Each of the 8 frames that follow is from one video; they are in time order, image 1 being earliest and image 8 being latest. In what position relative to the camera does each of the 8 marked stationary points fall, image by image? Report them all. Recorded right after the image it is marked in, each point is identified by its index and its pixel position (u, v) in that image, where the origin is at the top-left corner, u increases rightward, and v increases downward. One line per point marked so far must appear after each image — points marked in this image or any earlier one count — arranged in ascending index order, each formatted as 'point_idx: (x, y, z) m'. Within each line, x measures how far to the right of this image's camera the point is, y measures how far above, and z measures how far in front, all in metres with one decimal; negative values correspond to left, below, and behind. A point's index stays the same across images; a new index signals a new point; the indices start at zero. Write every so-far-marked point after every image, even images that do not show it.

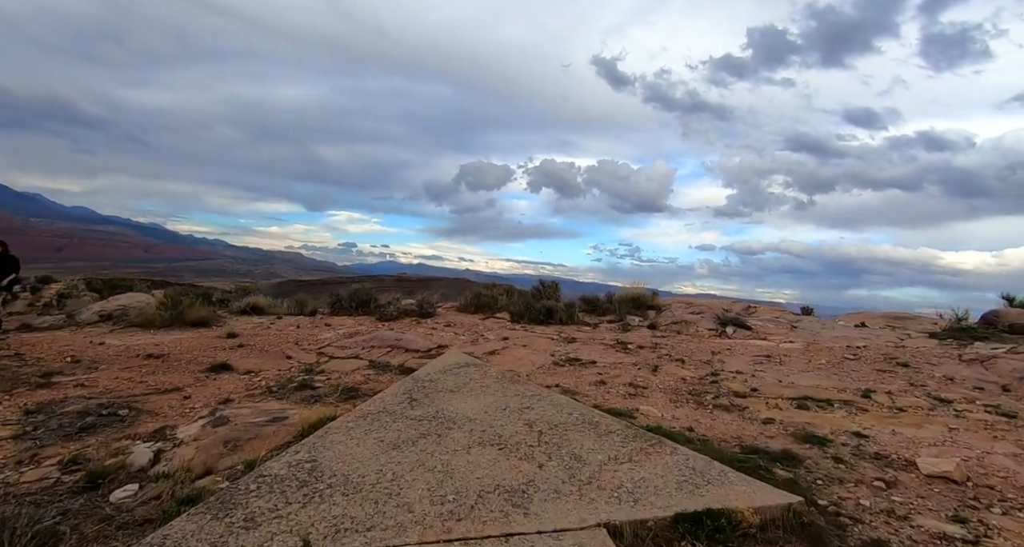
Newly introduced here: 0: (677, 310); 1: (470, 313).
0: (+3.3, -0.7, +9.7) m
1: (-0.9, -0.9, +10.6) m
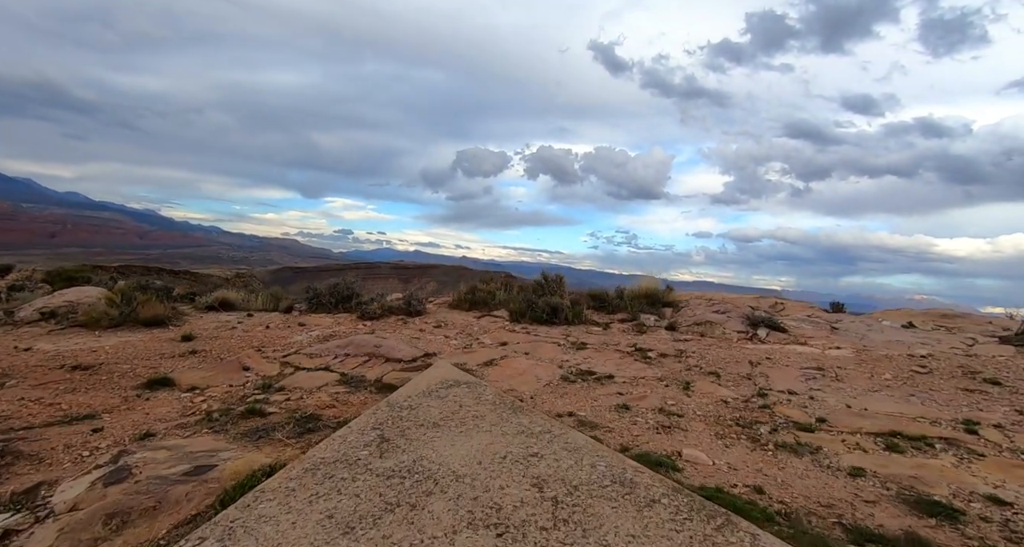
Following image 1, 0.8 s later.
0: (+3.3, -0.6, +8.6) m
1: (-0.9, -0.8, +9.5) m
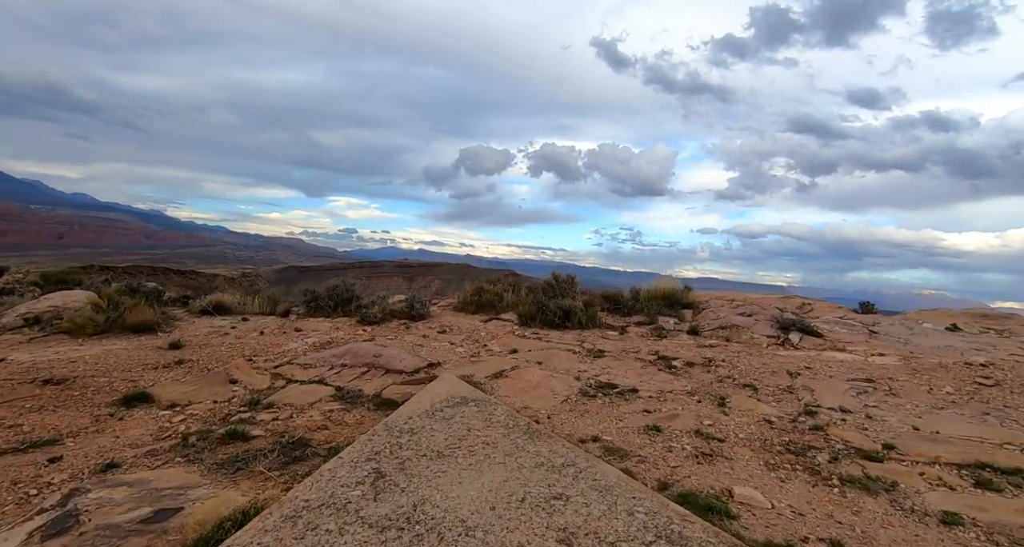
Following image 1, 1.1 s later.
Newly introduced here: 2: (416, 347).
0: (+3.5, -0.6, +8.0) m
1: (-0.8, -0.8, +8.9) m
2: (-1.3, -1.0, +6.6) m
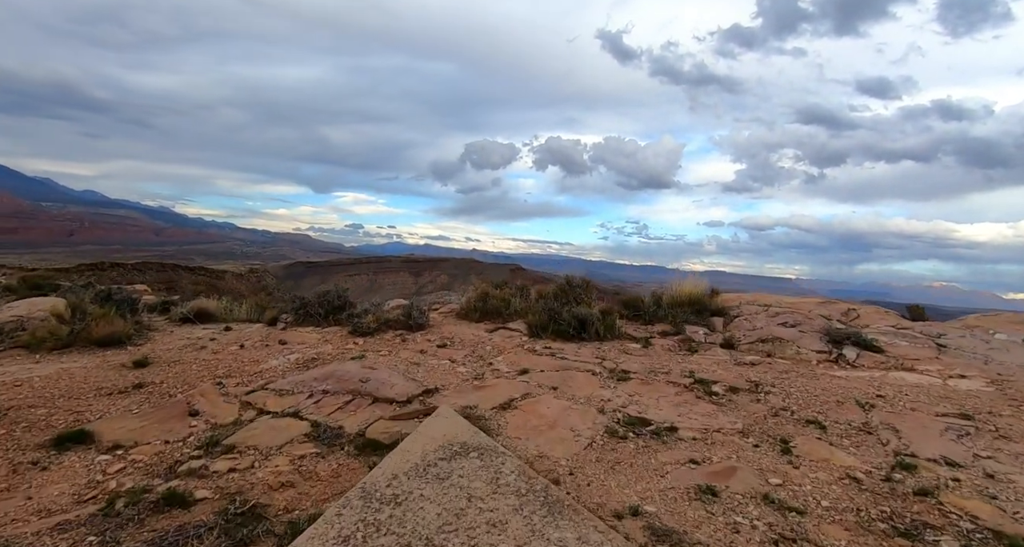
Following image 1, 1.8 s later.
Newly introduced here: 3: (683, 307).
0: (+3.6, -0.6, +7.1) m
1: (-0.6, -0.8, +8.0) m
2: (-1.2, -1.1, +5.7) m
3: (+2.8, -0.5, +7.9) m
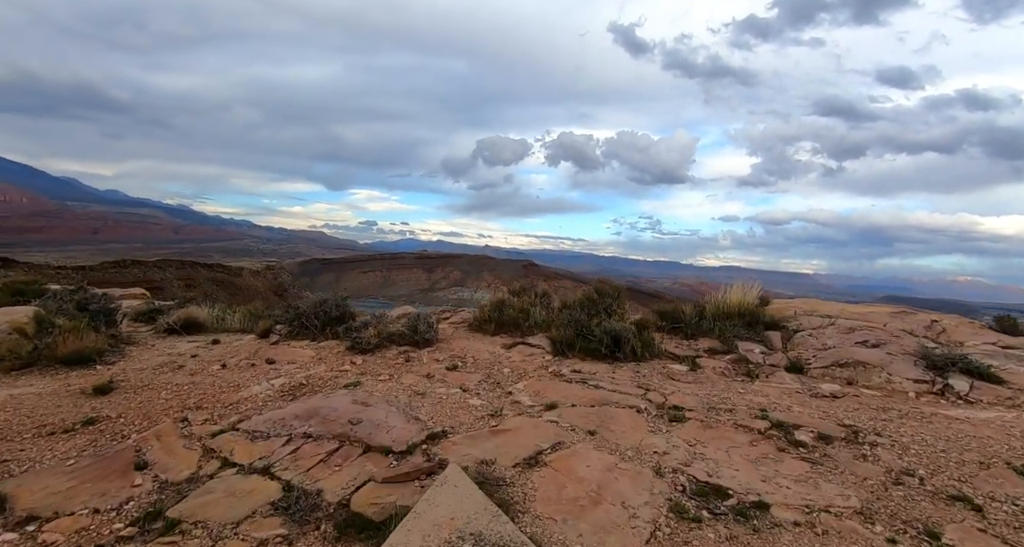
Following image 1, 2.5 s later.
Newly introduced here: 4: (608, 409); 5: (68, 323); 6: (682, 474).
0: (+3.9, -0.7, +6.0) m
1: (-0.3, -0.9, +7.0) m
2: (-1.0, -1.2, +4.7) m
3: (+3.1, -0.6, +6.8) m
4: (+0.9, -1.2, +4.4) m
5: (-6.5, -0.7, +7.2) m
6: (+1.2, -1.3, +3.3) m
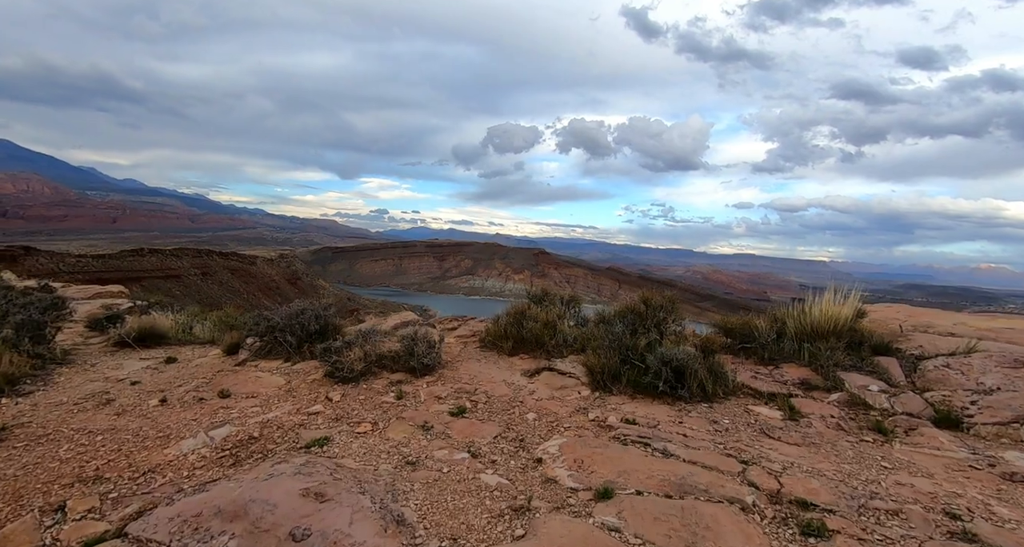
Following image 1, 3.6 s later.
0: (+4.1, -0.8, +4.3) m
1: (-0.1, -1.0, +5.5) m
2: (-0.7, -1.3, +3.2) m
3: (+3.3, -0.7, +5.2) m
4: (+1.1, -1.3, +2.8) m
5: (-6.3, -0.8, +5.8) m
6: (+1.4, -1.5, +1.7) m
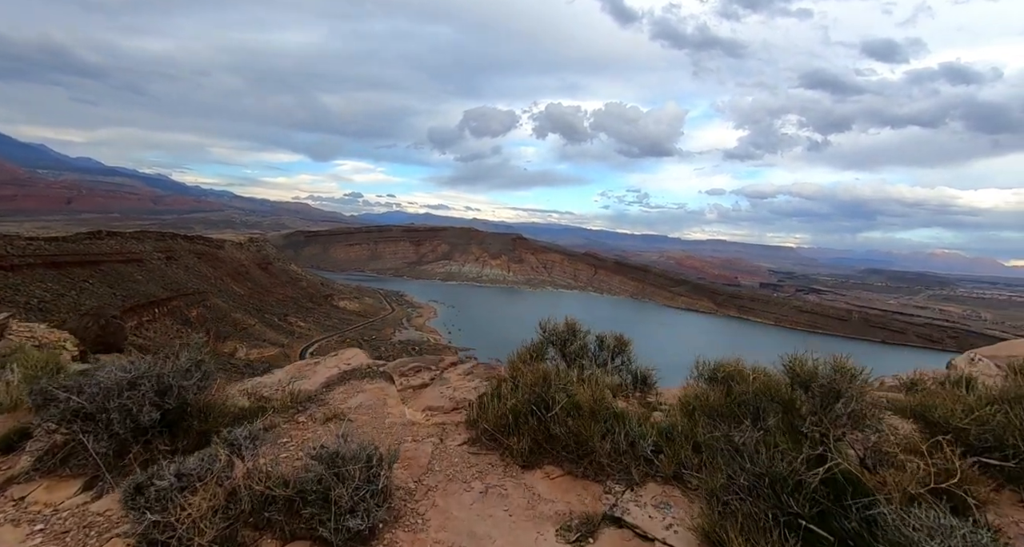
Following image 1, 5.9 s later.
0: (+4.3, -1.1, +1.7) m
1: (+0.1, -1.3, +2.6) m
2: (-0.5, -1.7, +0.3) m
3: (+3.5, -1.0, +2.5) m
4: (+1.4, -1.7, +0.1) m
5: (-6.1, -1.1, +2.6) m
6: (+1.7, -1.9, -1.0) m
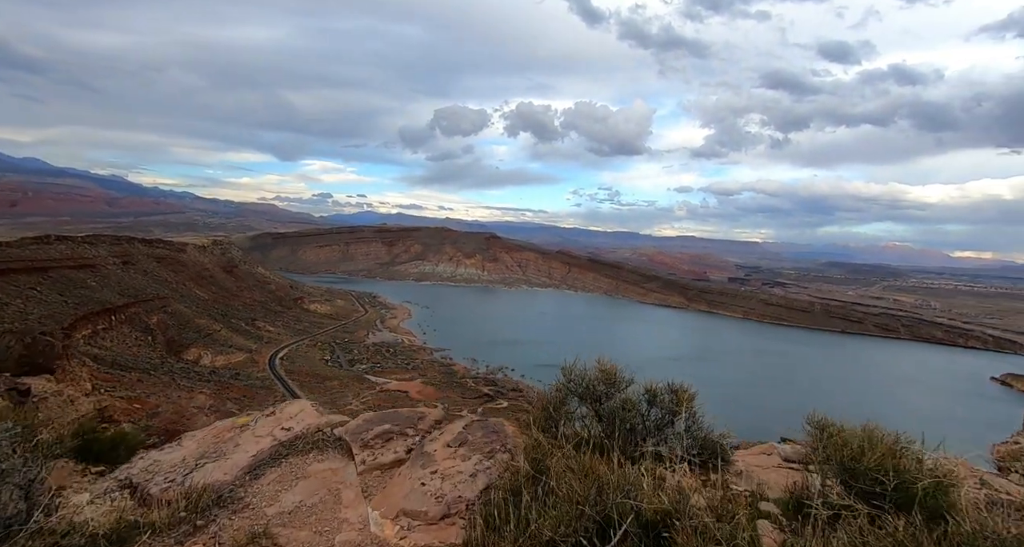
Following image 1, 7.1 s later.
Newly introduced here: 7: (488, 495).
0: (+4.5, -1.2, +0.5) m
1: (+0.3, -1.4, +1.2) m
2: (-0.2, -1.9, -1.1) m
3: (+3.7, -1.1, +1.2) m
4: (+1.7, -1.9, -1.3) m
5: (-5.9, -1.3, +0.8) m
6: (+2.1, -2.0, -2.4) m
7: (-0.2, -1.1, +2.6) m
